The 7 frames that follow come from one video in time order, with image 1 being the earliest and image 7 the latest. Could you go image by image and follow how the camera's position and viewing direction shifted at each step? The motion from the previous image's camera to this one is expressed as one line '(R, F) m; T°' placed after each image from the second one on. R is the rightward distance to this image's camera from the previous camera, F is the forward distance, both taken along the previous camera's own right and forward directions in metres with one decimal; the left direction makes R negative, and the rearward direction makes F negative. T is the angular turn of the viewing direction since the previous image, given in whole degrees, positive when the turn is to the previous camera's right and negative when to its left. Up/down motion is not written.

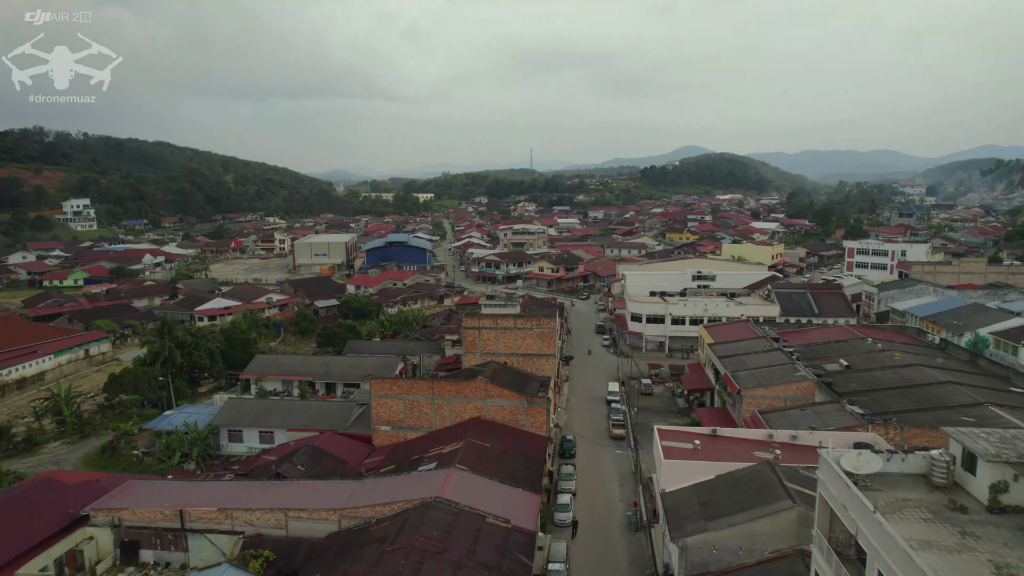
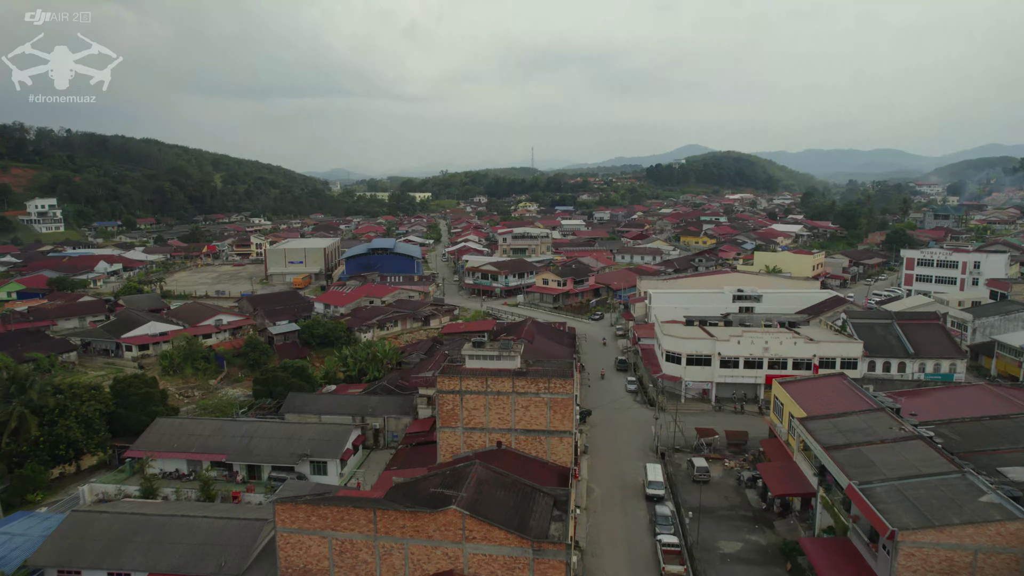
(+0.1, +4.6) m; 0°
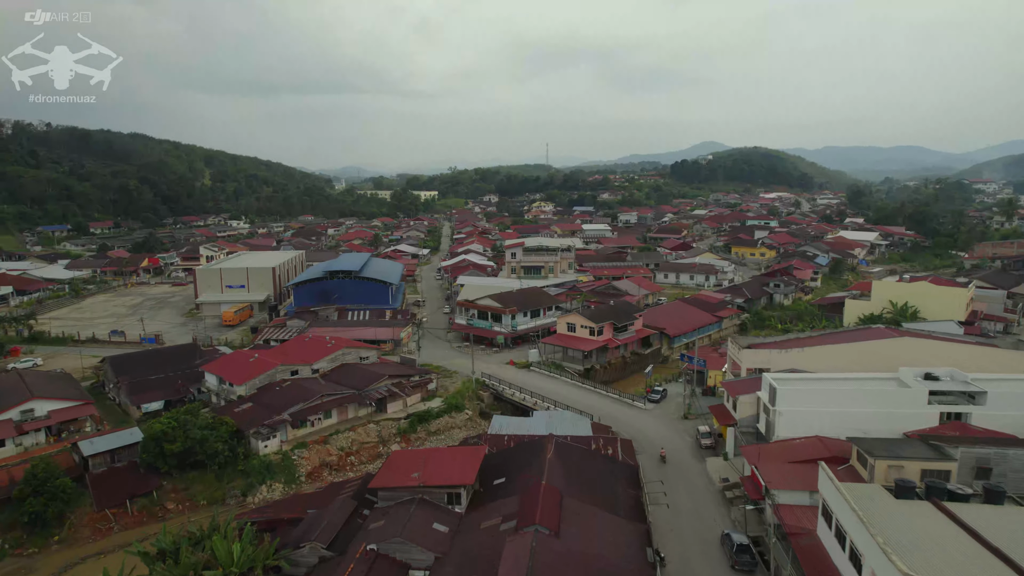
(+0.1, +9.3) m; -1°
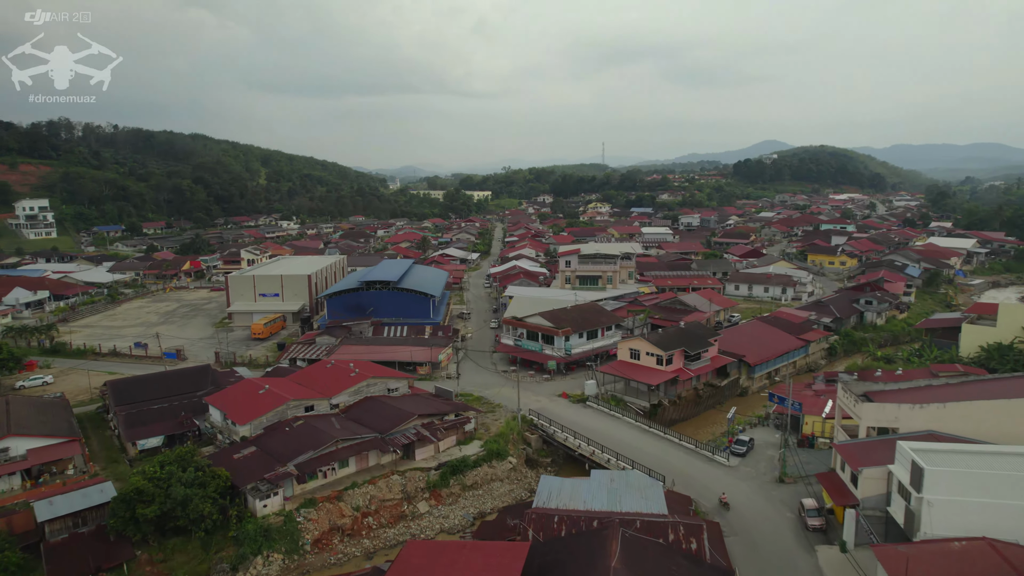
(0.0, +2.5) m; -4°
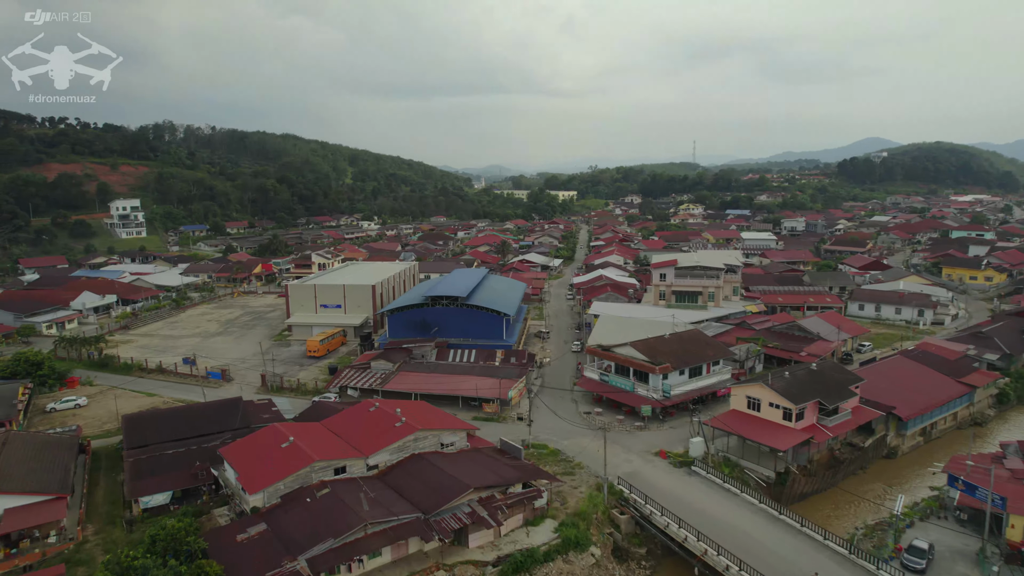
(0.0, +3.0) m; -7°
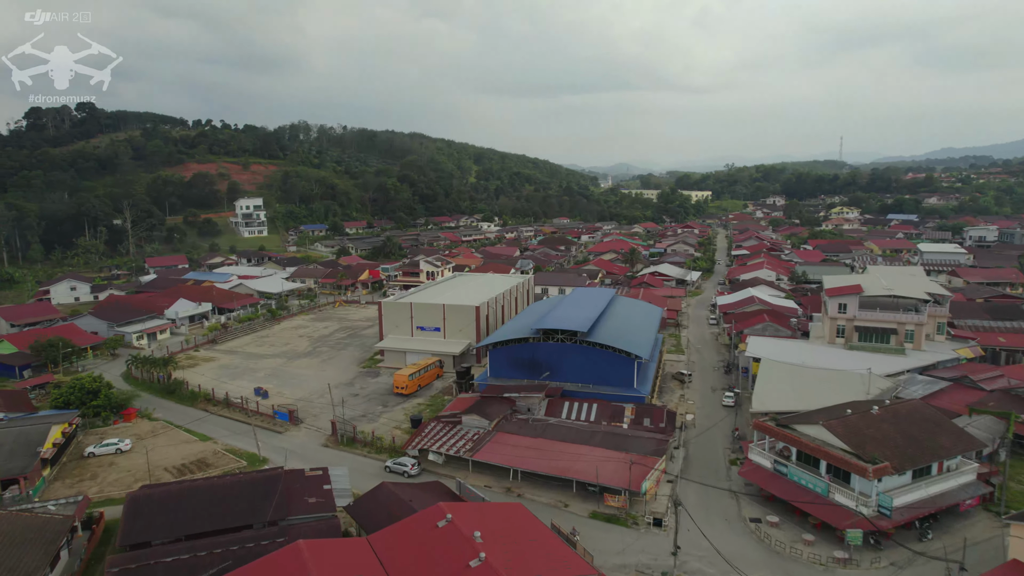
(-0.2, +4.2) m; -10°
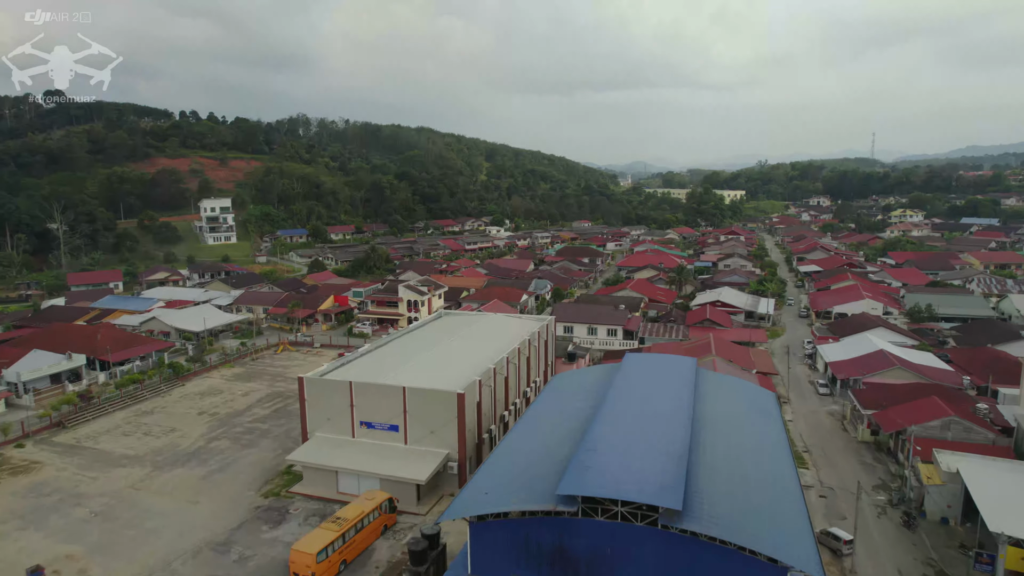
(+0.1, +8.4) m; -1°
